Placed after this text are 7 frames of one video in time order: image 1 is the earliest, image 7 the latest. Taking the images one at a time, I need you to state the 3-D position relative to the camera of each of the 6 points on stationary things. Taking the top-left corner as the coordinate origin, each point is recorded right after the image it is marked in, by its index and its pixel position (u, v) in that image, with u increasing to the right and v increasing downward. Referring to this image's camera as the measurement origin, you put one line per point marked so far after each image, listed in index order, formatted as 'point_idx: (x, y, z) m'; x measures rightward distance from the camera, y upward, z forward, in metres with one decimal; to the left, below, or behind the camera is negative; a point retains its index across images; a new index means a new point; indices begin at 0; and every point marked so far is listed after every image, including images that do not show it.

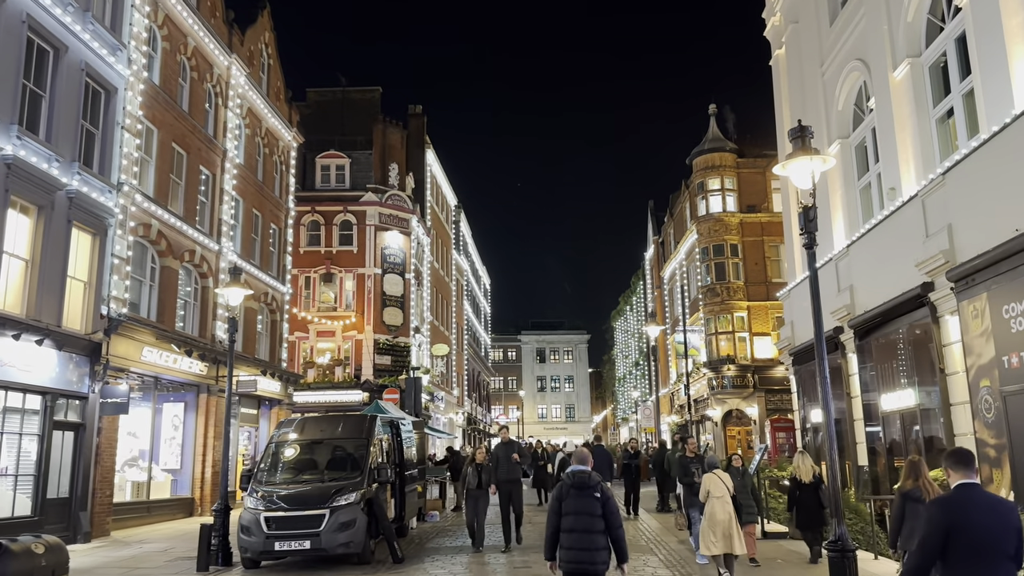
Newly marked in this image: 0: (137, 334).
0: (-8.2, -1.0, +16.8) m
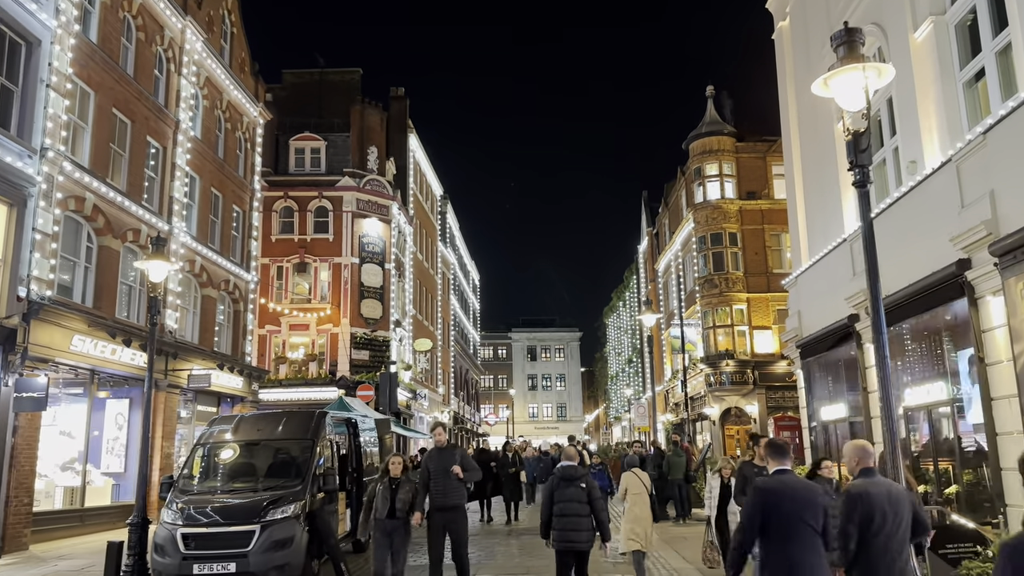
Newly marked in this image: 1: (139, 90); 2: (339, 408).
0: (-8.6, -0.6, +14.8) m
1: (-8.7, +4.6, +18.1) m
2: (-3.0, -2.1, +13.4) m
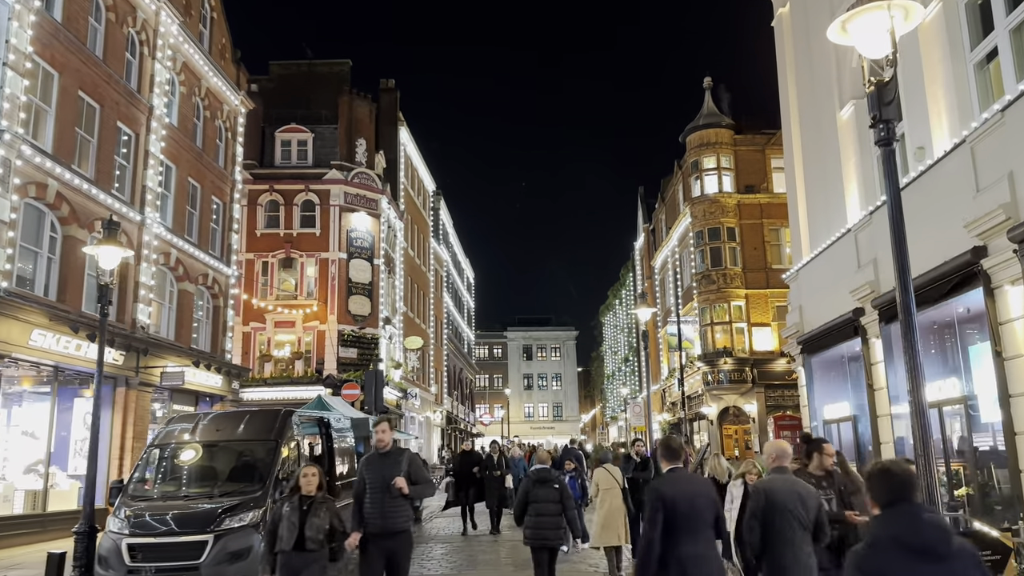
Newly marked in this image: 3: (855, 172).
0: (-8.8, -0.5, +14.0) m
1: (-9.0, +4.8, +17.2) m
2: (-3.3, -1.9, +12.6) m
3: (+8.8, +3.0, +19.9) m
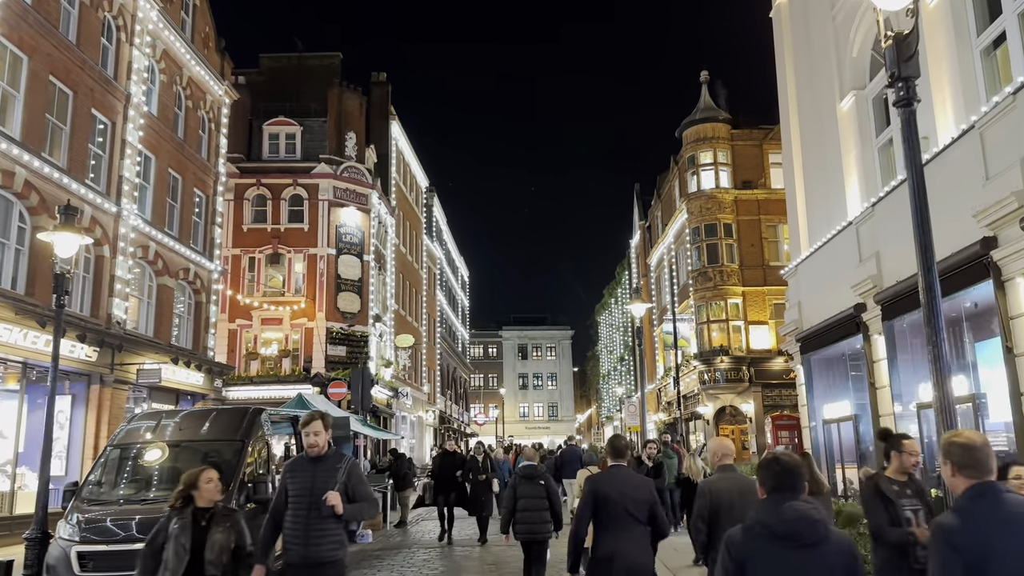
0: (-9.0, -0.3, +13.3) m
1: (-9.2, +4.9, +16.5) m
2: (-3.5, -1.8, +11.9) m
3: (+8.6, +3.1, +19.3) m
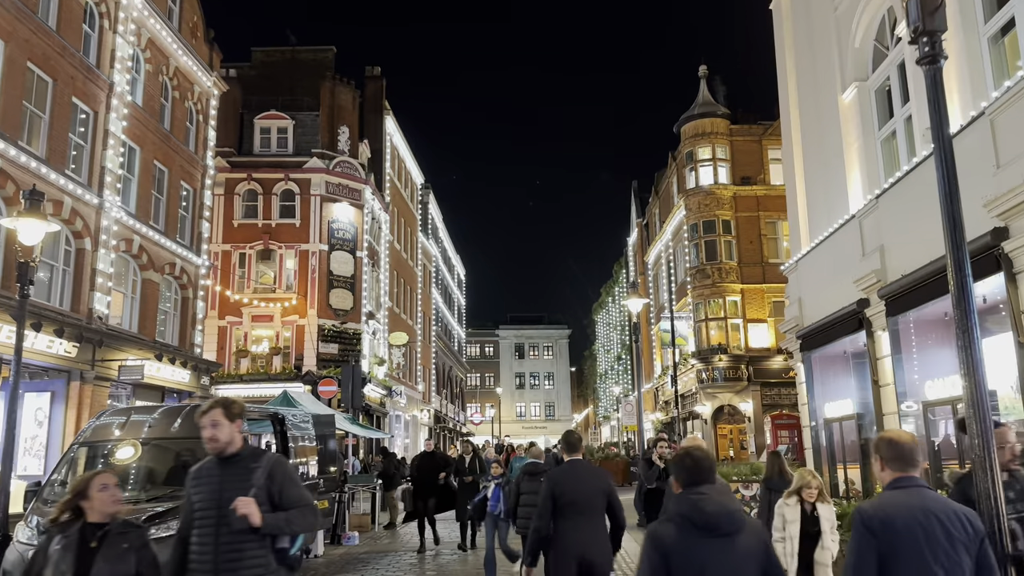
0: (-9.2, -0.2, +12.8) m
1: (-9.3, +5.1, +16.0) m
2: (-3.6, -1.7, +11.5) m
3: (+8.5, +3.2, +18.9) m
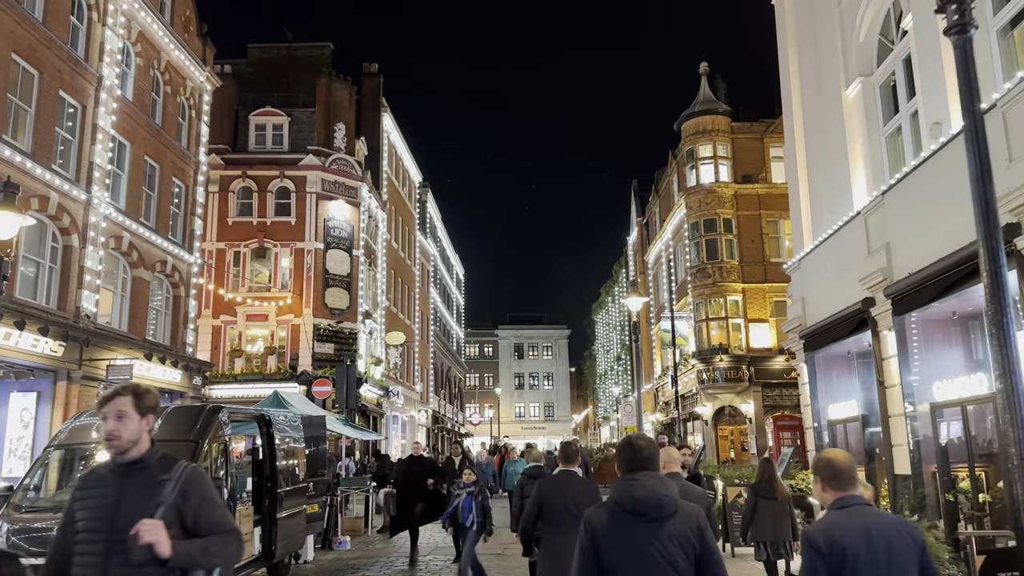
0: (-9.2, -0.2, +12.4) m
1: (-9.4, +5.1, +15.7) m
2: (-3.7, -1.6, +11.1) m
3: (+8.4, +3.2, +18.5) m
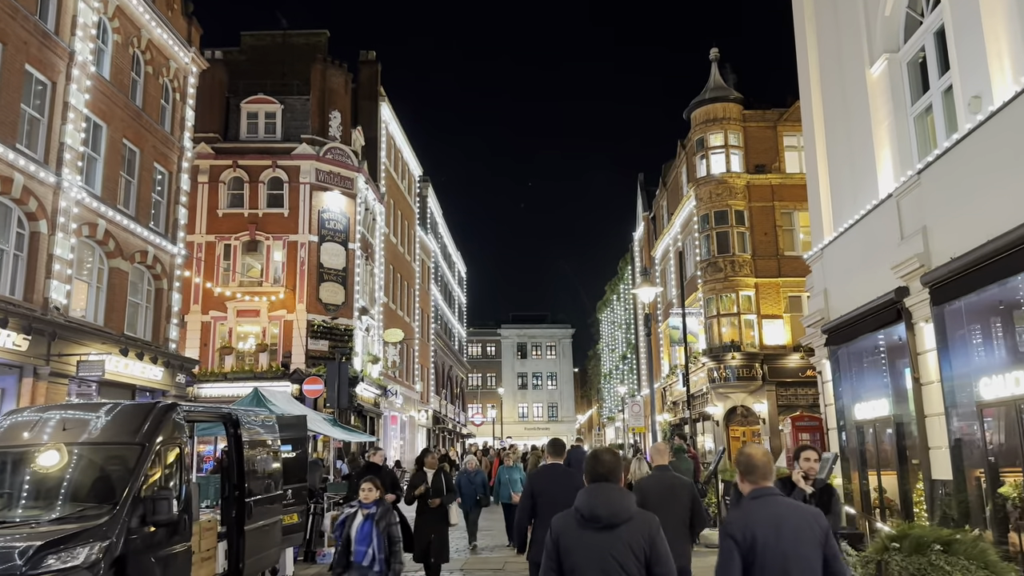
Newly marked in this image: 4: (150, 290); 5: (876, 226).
0: (-9.2, 0.0, +11.2) m
1: (-9.3, +5.3, +14.5) m
2: (-3.6, -1.4, +9.9) m
3: (+8.4, +3.4, +17.3) m
4: (-9.2, 0.0, +19.7) m
5: (+7.3, +1.2, +15.6) m
